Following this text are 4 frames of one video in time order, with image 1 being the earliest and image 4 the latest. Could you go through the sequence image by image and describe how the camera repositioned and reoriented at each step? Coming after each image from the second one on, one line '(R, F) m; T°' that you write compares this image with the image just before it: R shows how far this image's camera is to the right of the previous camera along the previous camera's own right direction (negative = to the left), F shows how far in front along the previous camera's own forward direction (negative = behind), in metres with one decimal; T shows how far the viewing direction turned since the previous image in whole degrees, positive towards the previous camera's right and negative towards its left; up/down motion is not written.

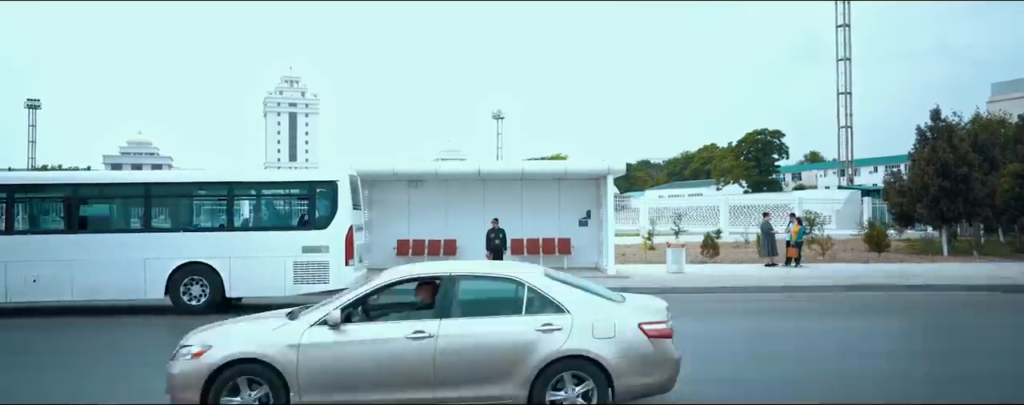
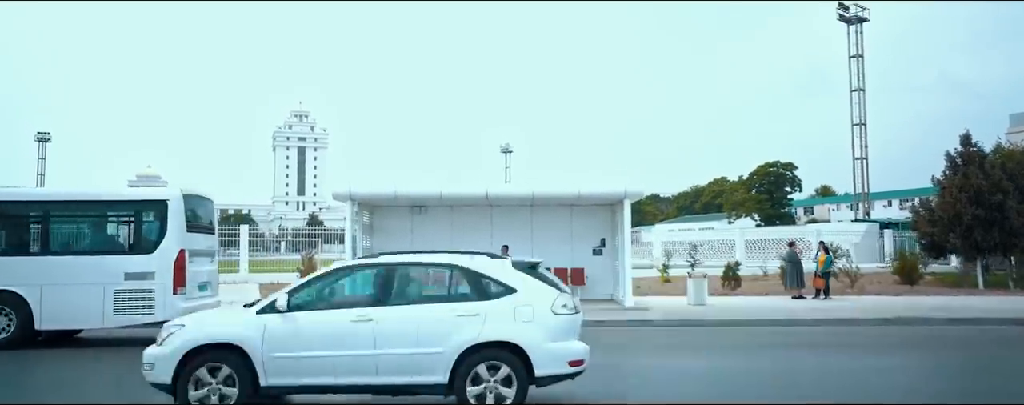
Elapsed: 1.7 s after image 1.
(0.0, +1.1) m; -1°
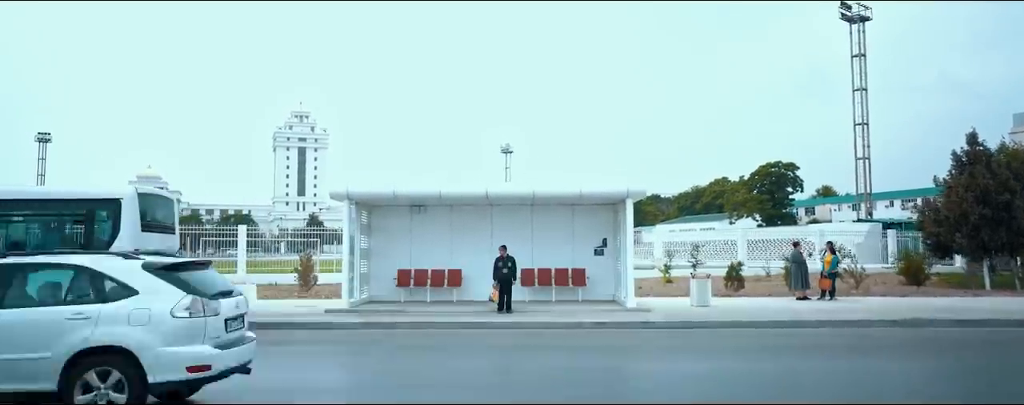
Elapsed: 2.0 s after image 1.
(0.0, +0.3) m; 0°
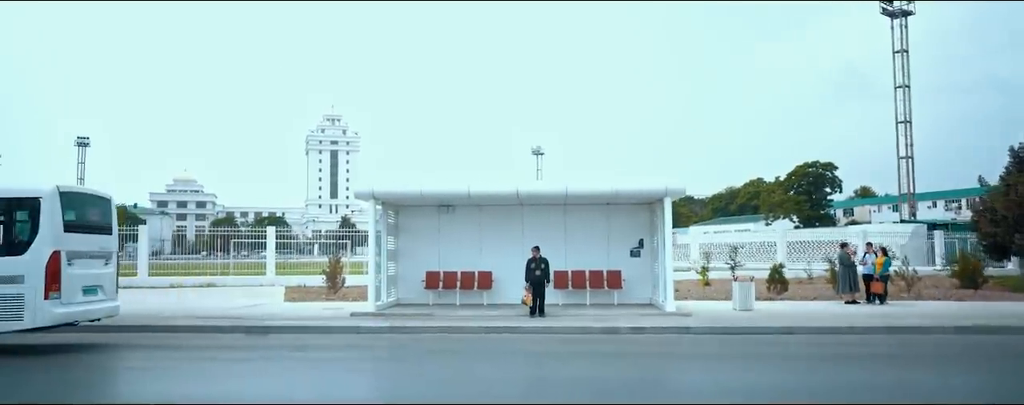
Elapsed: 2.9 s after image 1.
(0.0, +0.7) m; -2°
